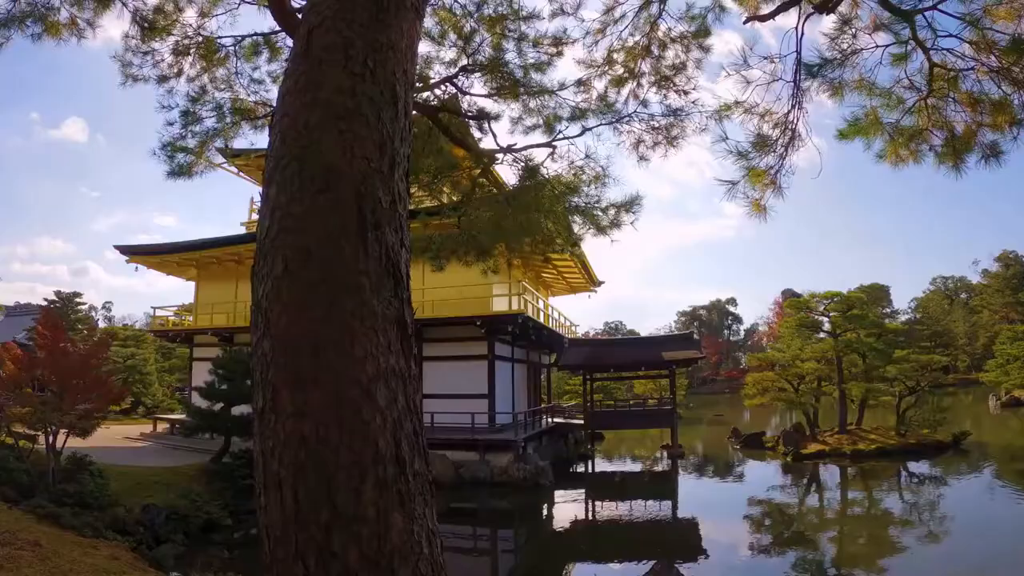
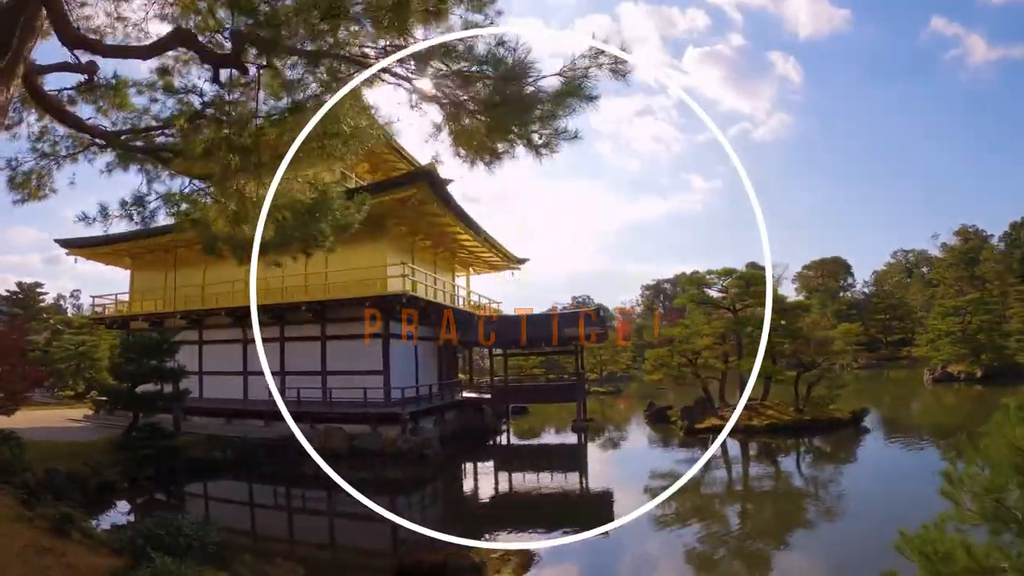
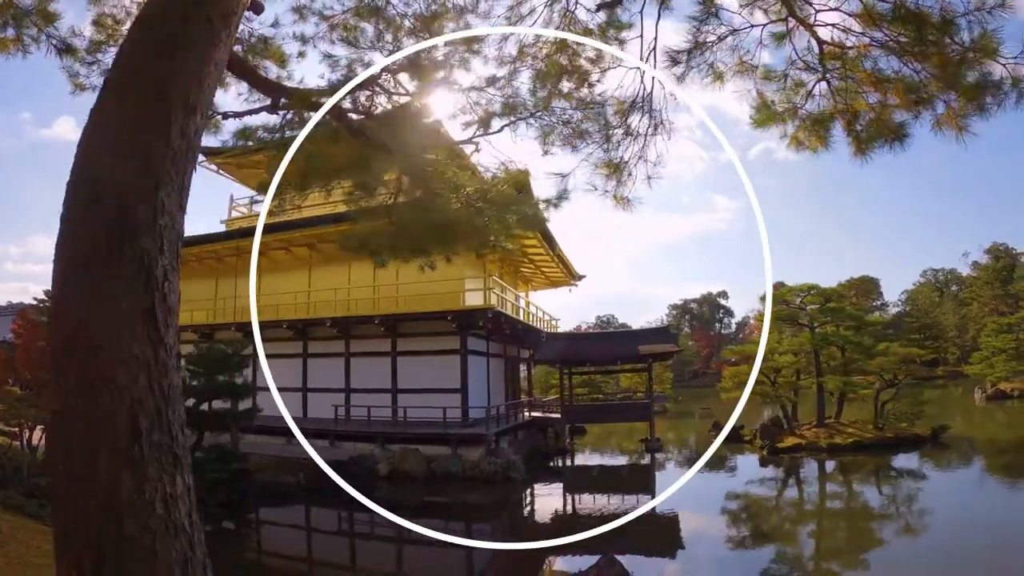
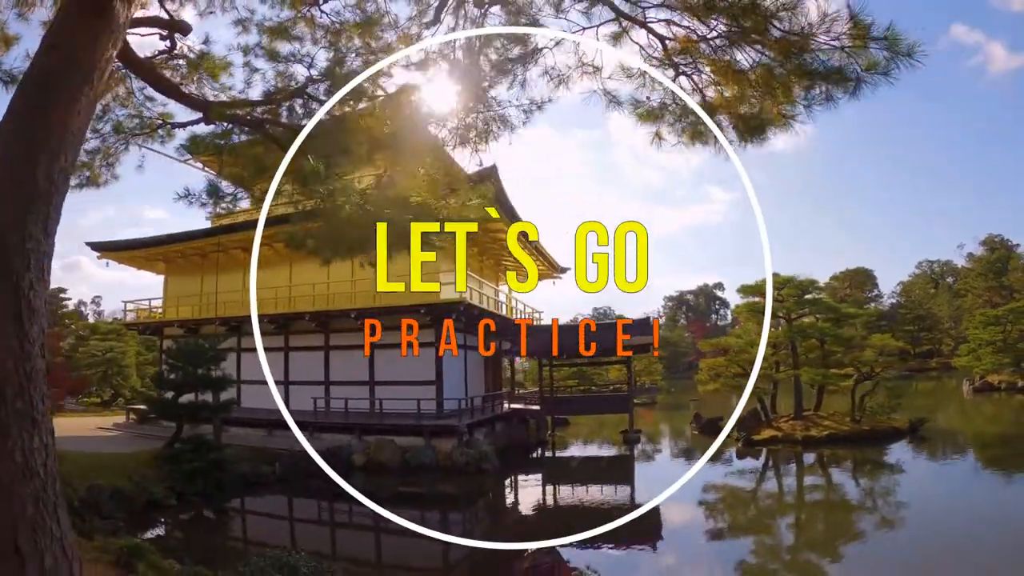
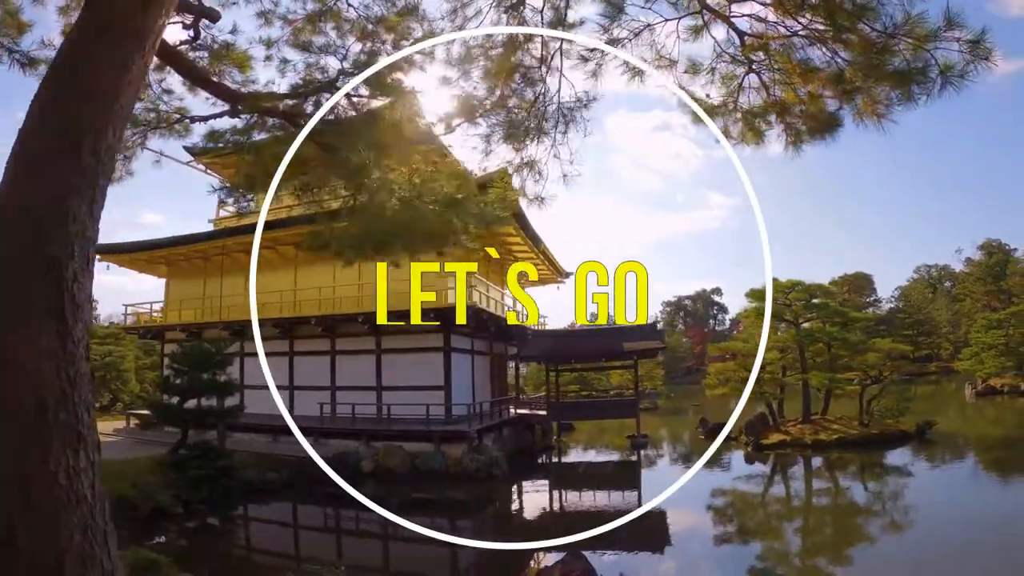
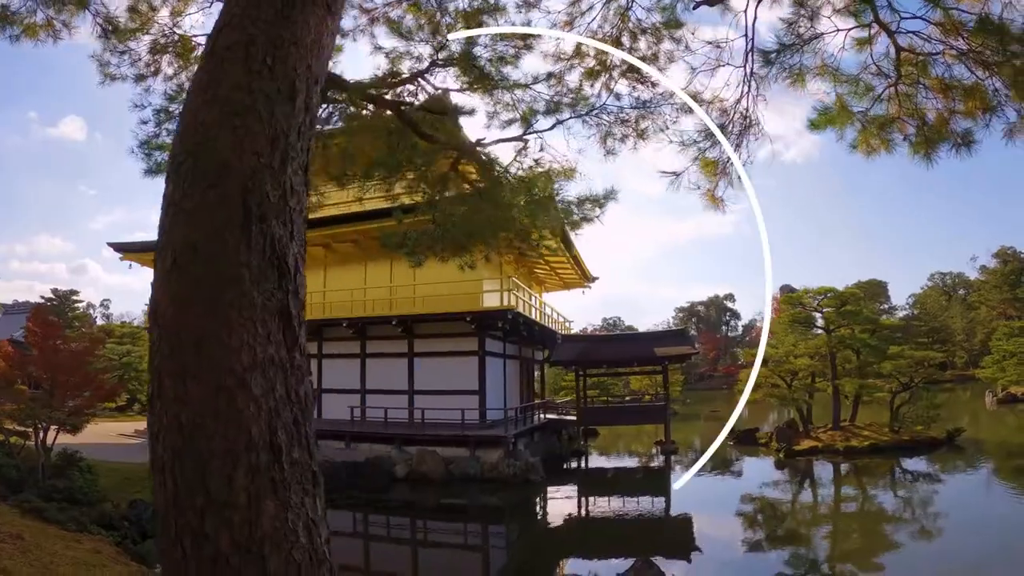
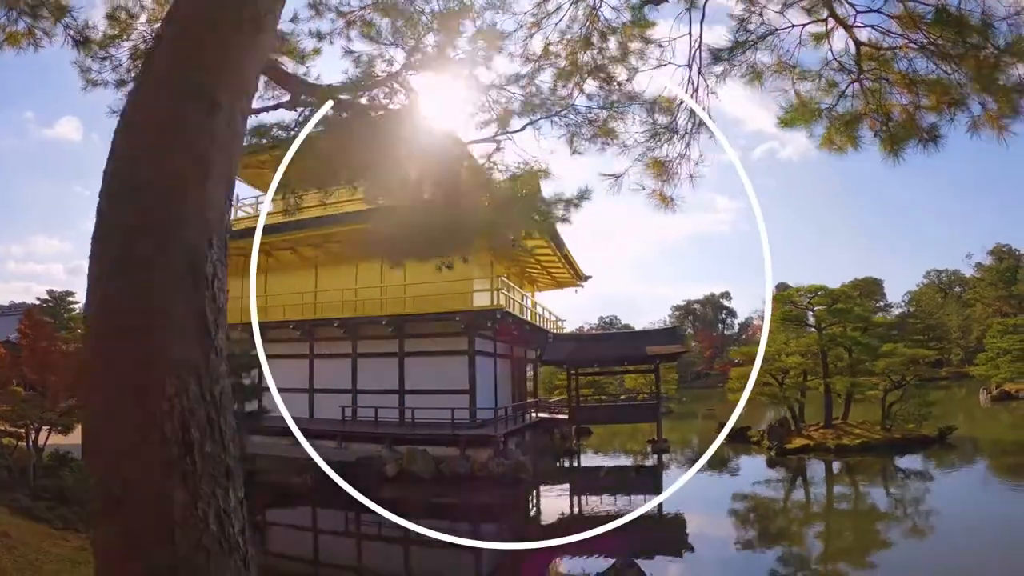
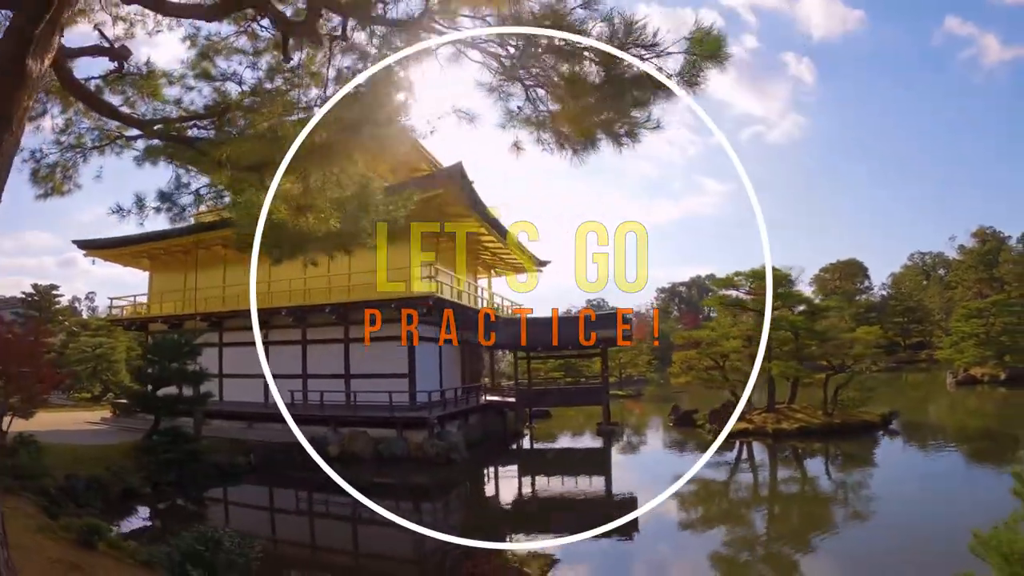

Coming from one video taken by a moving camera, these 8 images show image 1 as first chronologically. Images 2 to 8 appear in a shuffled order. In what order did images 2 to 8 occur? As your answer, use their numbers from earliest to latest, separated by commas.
6, 7, 3, 5, 4, 8, 2
